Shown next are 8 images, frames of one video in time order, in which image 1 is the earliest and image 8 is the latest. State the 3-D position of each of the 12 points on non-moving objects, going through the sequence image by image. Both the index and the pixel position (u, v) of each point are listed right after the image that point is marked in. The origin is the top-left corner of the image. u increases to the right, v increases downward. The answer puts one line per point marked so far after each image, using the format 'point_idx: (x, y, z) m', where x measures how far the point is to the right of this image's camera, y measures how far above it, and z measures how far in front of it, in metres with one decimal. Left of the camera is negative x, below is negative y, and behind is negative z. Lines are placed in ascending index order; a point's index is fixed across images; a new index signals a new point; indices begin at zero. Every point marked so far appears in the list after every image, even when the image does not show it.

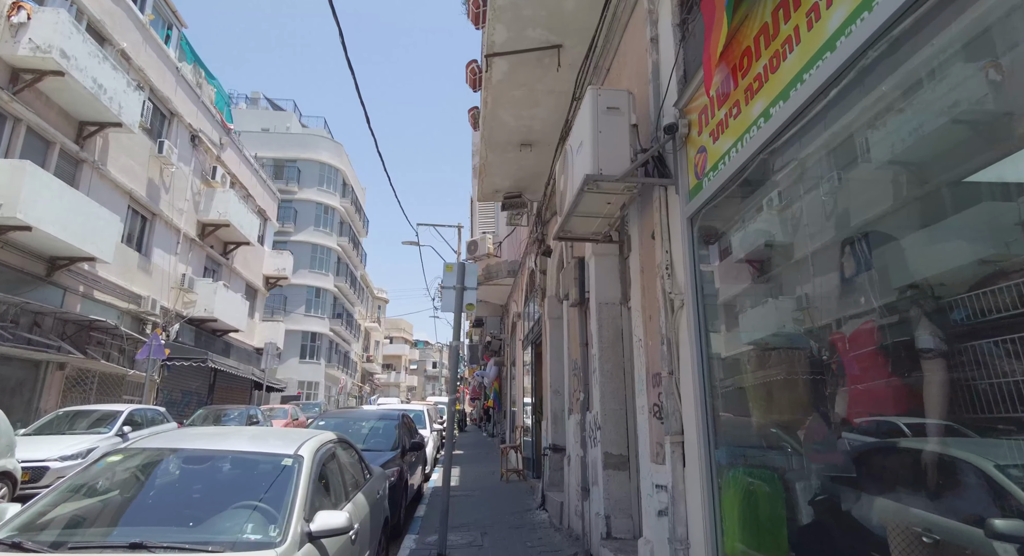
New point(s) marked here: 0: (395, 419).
0: (-2.0, -2.3, +10.1) m
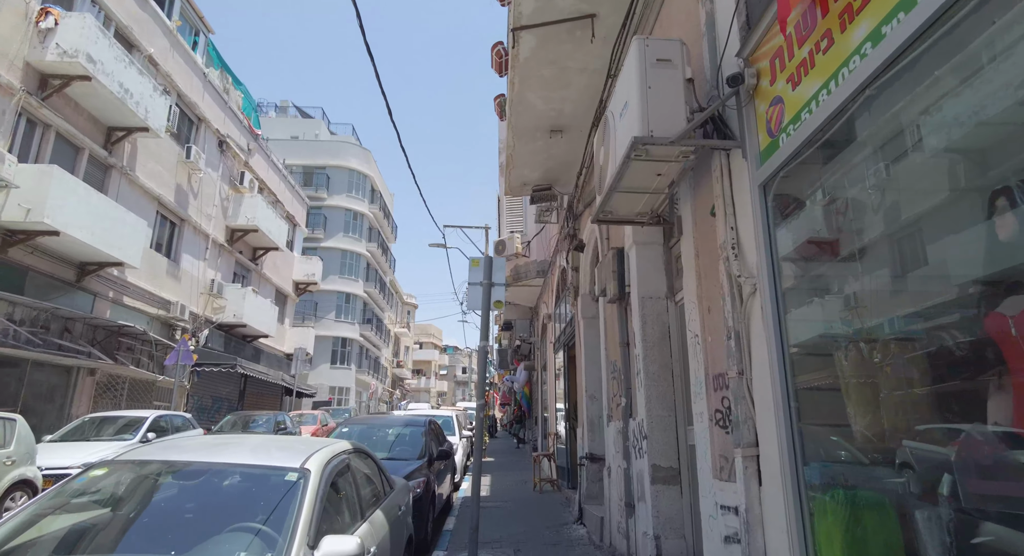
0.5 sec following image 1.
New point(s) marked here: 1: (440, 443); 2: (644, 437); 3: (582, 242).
0: (-1.4, -2.3, +9.6) m
1: (-1.2, -2.7, +10.1) m
2: (+1.2, -1.4, +5.4) m
3: (+1.0, +0.5, +9.0) m
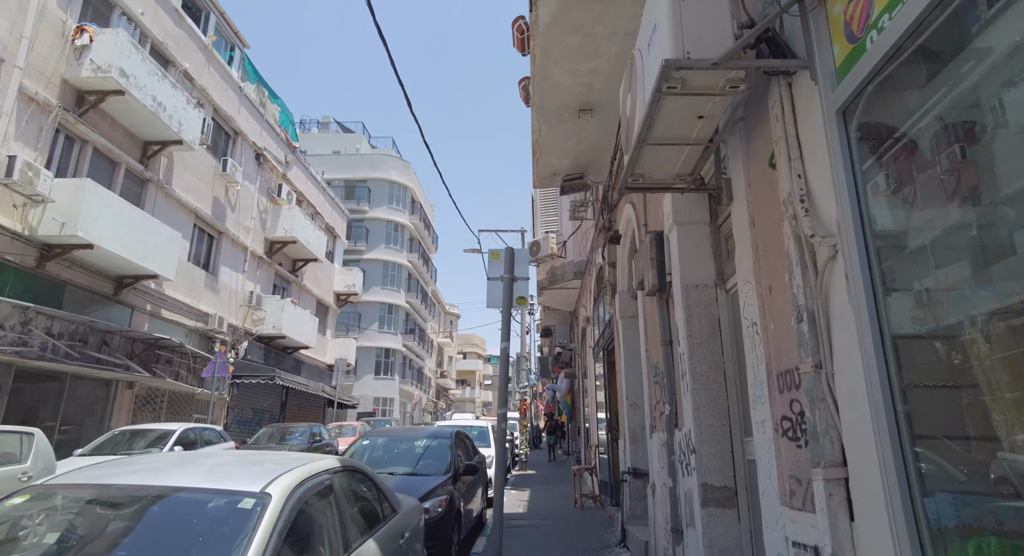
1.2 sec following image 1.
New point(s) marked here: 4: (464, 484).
0: (-0.9, -2.3, +9.0) m
1: (-0.6, -2.7, +9.4) m
2: (+1.4, -1.3, +4.6) m
3: (+1.4, +0.6, +8.2) m
4: (-0.7, -2.8, +8.4) m
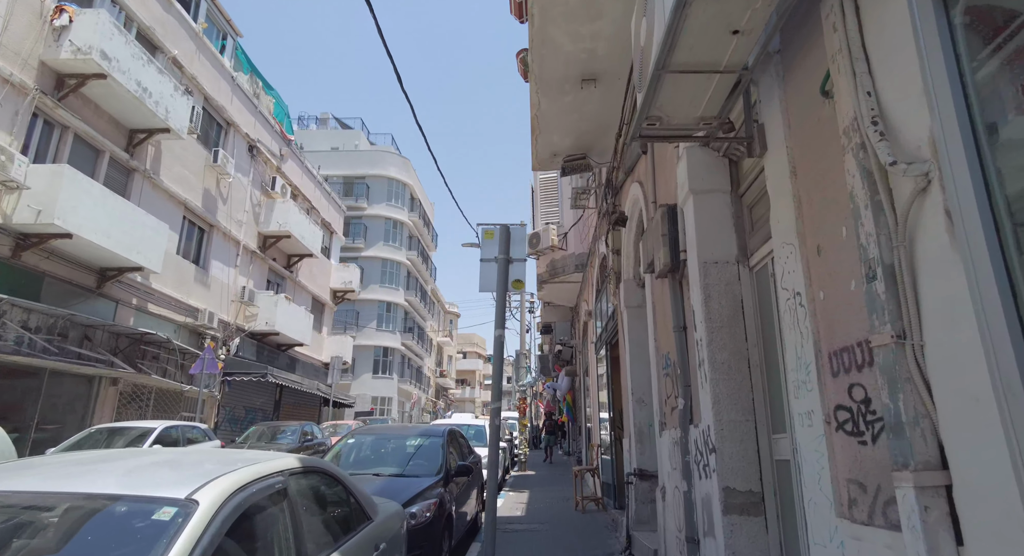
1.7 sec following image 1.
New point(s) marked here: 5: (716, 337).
0: (-1.0, -2.2, +8.4) m
1: (-0.7, -2.6, +8.8) m
2: (+1.3, -1.1, +4.0) m
3: (+1.4, +0.8, +7.7) m
4: (-0.7, -2.7, +7.8) m
5: (+1.4, -0.4, +4.1) m
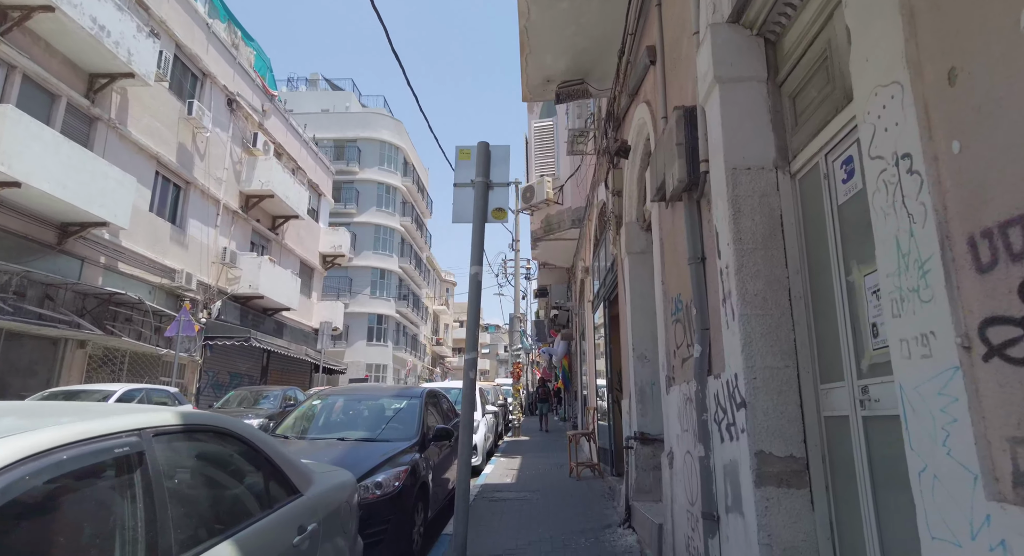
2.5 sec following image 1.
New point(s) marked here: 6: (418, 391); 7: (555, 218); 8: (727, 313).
0: (-1.1, -1.5, +7.5) m
1: (-0.8, -1.9, +8.0) m
2: (+1.2, -0.7, +3.2) m
3: (+1.2, +1.4, +6.7) m
4: (-0.9, -2.0, +7.0) m
5: (+1.2, +0.1, +3.2) m
6: (-1.2, -1.4, +7.8) m
7: (+1.0, +1.4, +13.9) m
8: (+1.2, -0.2, +3.3) m
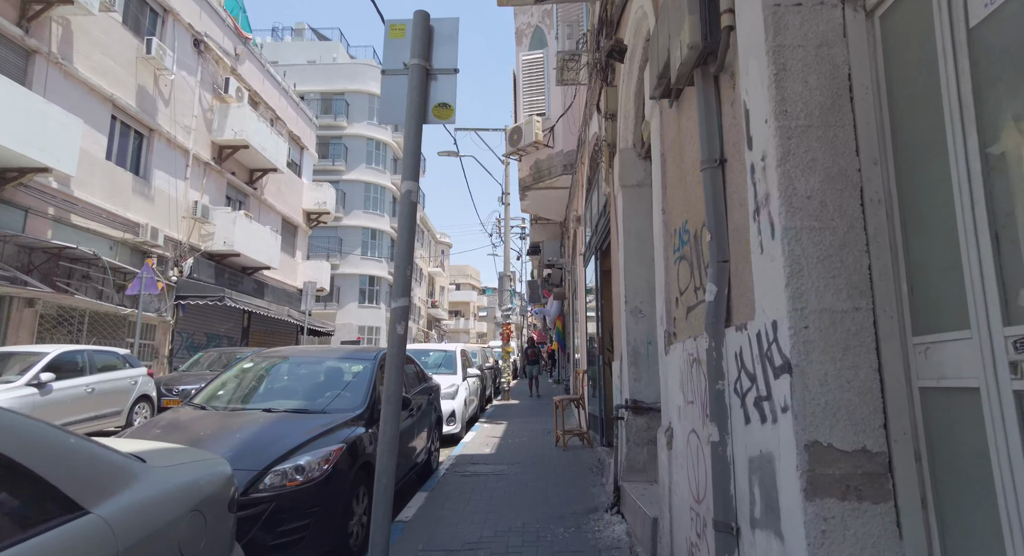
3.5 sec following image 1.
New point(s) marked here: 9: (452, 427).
0: (-1.4, -0.9, +6.4) m
1: (-1.1, -1.2, +6.9) m
2: (+0.9, -0.3, +2.0) m
3: (+0.9, +2.0, +5.4) m
4: (-1.2, -1.4, +6.0) m
5: (+0.9, +0.4, +2.0) m
6: (-1.5, -0.8, +6.7) m
7: (+0.7, +2.4, +12.6) m
8: (+0.9, +0.2, +2.2) m
9: (-1.0, -2.4, +10.0) m
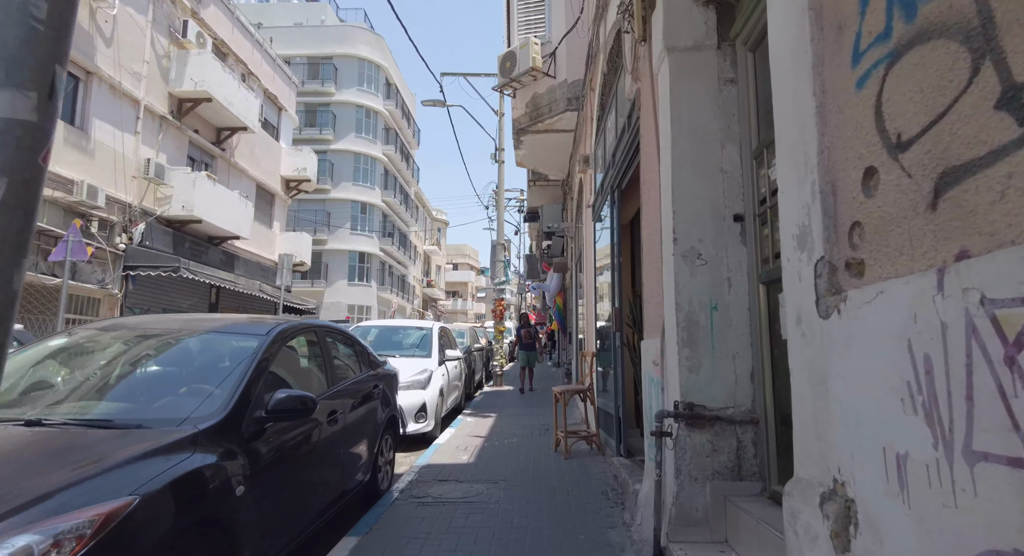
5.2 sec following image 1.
0: (-1.6, -0.4, +4.2) m
1: (-1.3, -0.7, +4.7) m
2: (+0.7, 0.0, -0.3) m
3: (+0.8, +2.4, +3.1) m
4: (-1.3, -1.0, +3.7) m
5: (+0.8, +0.8, -0.3) m
6: (-1.6, -0.3, +4.4) m
7: (+0.5, +3.0, +10.3) m
8: (+0.7, +0.5, -0.1) m
9: (-1.1, -1.9, +7.8) m
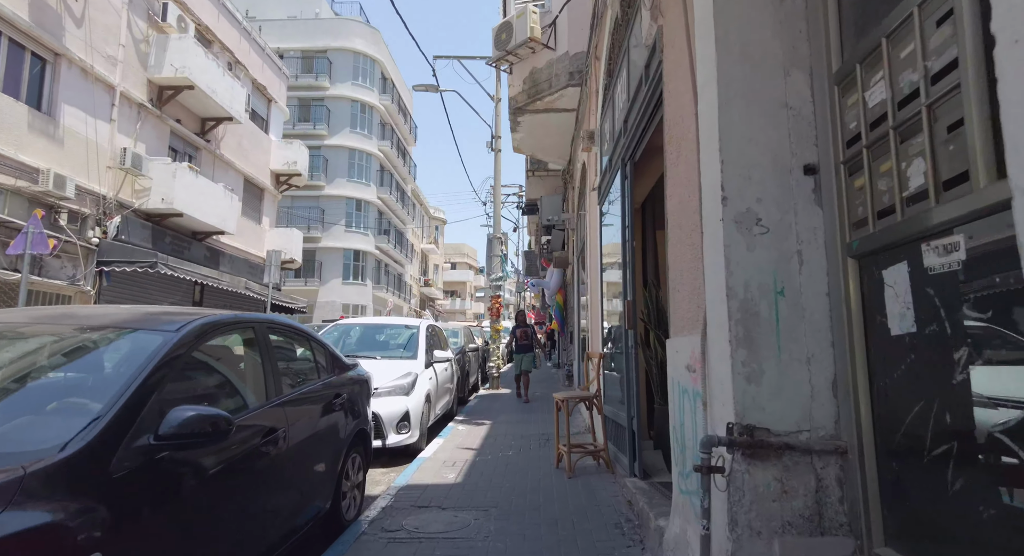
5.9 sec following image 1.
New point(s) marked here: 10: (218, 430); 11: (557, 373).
0: (-1.6, -0.3, +3.2) m
1: (-1.4, -0.6, +3.7) m
2: (+0.7, +0.1, -1.2) m
3: (+0.7, +2.5, +2.1) m
4: (-1.4, -0.8, +2.8) m
5: (+0.7, +0.9, -1.2) m
6: (-1.7, -0.2, +3.4) m
7: (+0.5, +3.1, +9.3) m
8: (+0.7, +0.6, -1.1) m
9: (-1.2, -1.8, +6.9) m
10: (-1.3, -0.6, +2.6) m
11: (+1.2, -2.6, +17.1) m
